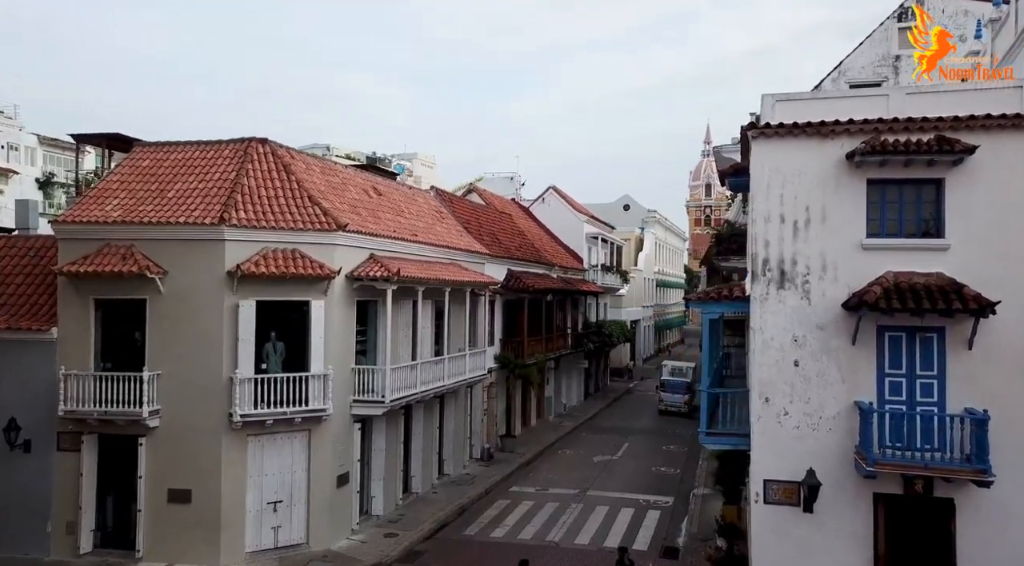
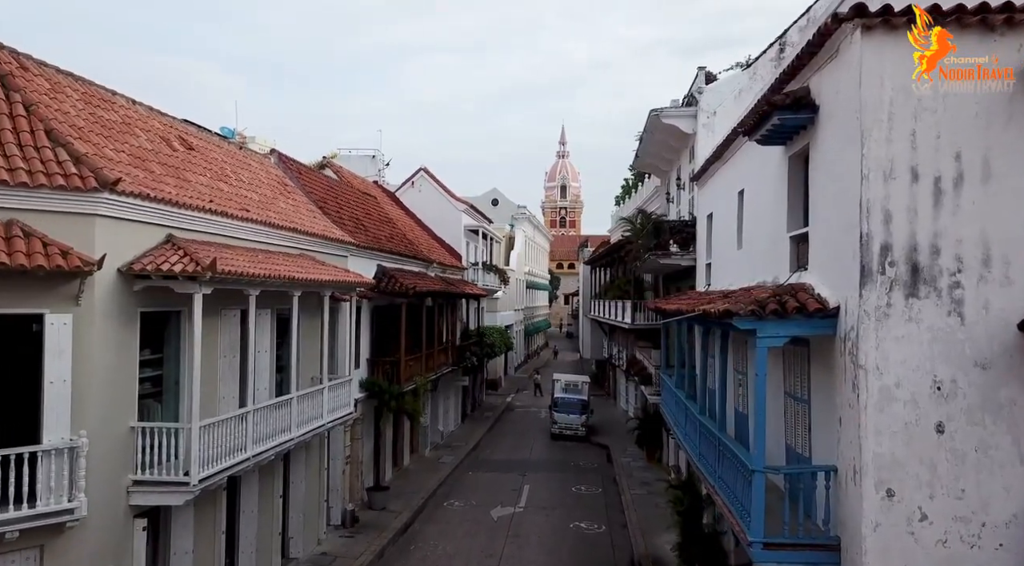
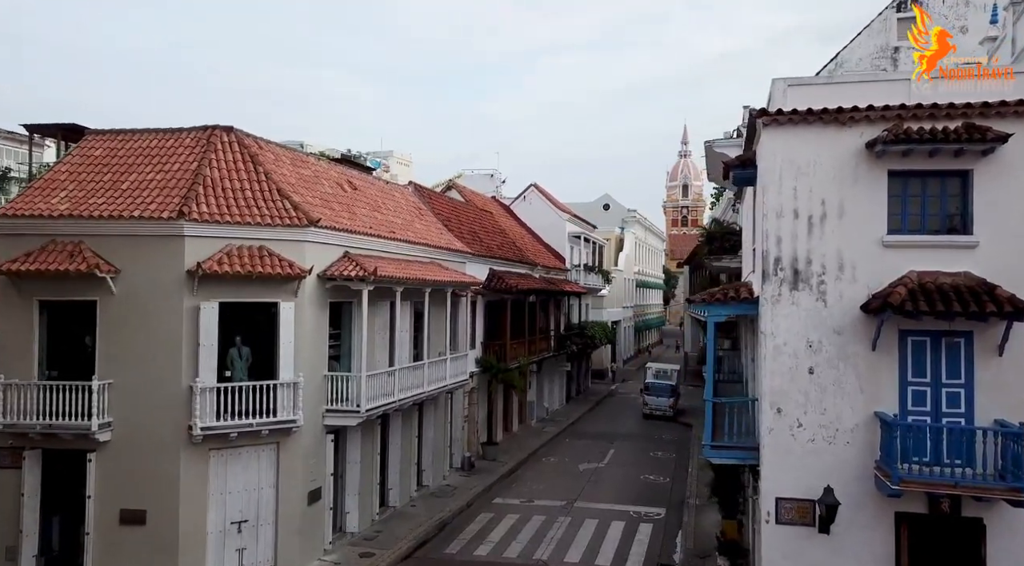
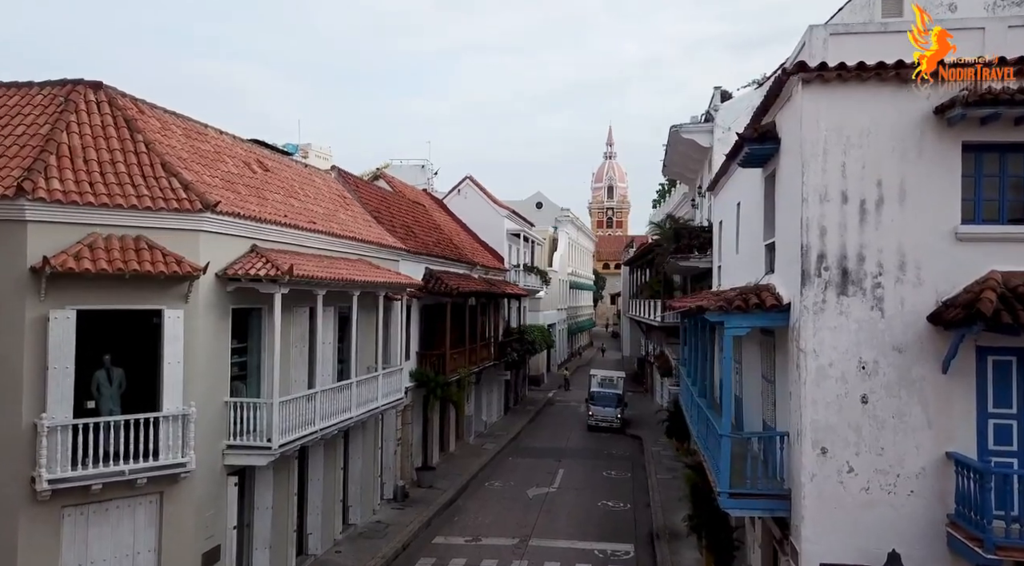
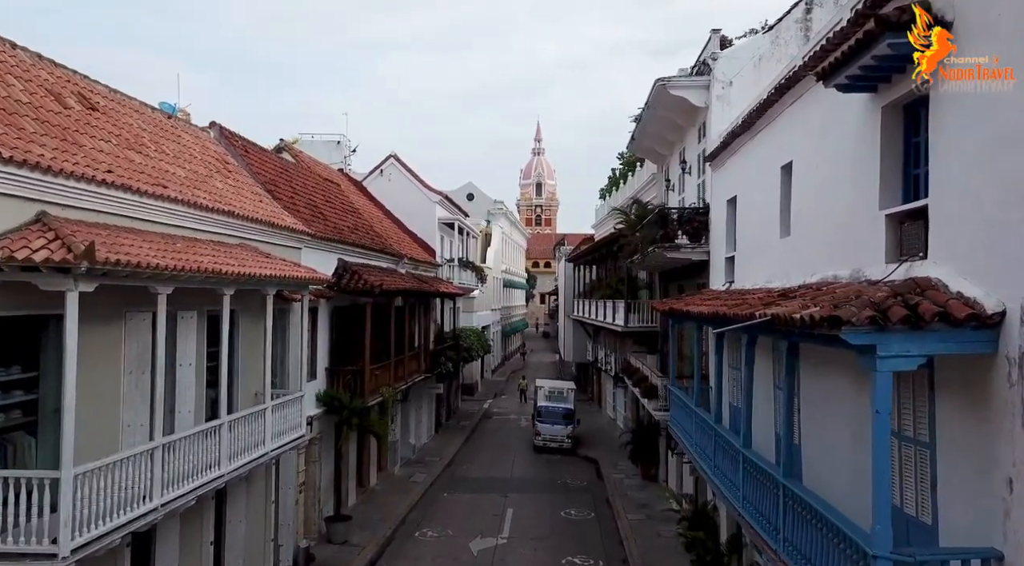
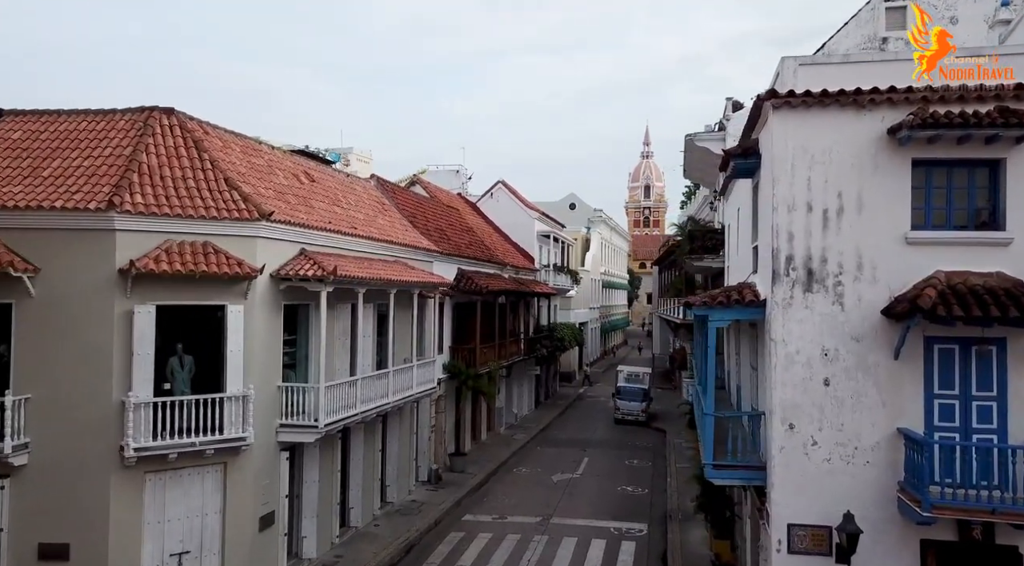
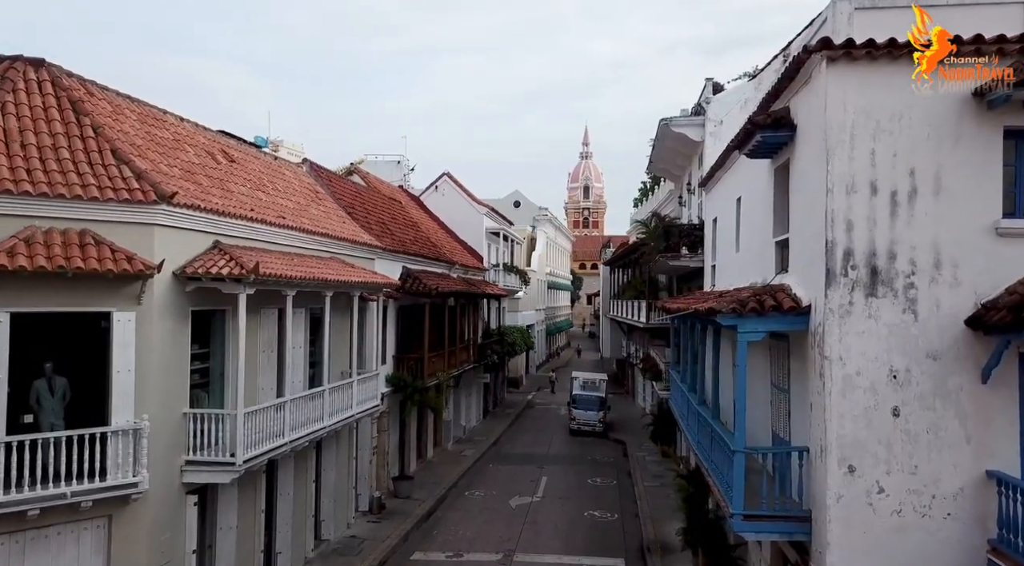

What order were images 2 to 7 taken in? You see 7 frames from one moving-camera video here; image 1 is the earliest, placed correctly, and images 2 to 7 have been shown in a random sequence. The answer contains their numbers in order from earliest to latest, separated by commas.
3, 6, 4, 7, 2, 5
